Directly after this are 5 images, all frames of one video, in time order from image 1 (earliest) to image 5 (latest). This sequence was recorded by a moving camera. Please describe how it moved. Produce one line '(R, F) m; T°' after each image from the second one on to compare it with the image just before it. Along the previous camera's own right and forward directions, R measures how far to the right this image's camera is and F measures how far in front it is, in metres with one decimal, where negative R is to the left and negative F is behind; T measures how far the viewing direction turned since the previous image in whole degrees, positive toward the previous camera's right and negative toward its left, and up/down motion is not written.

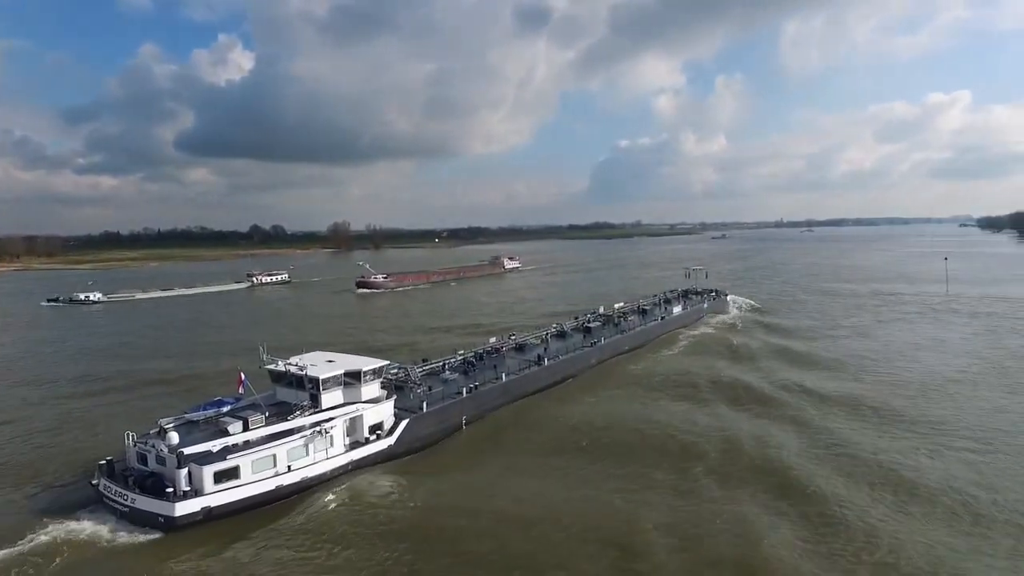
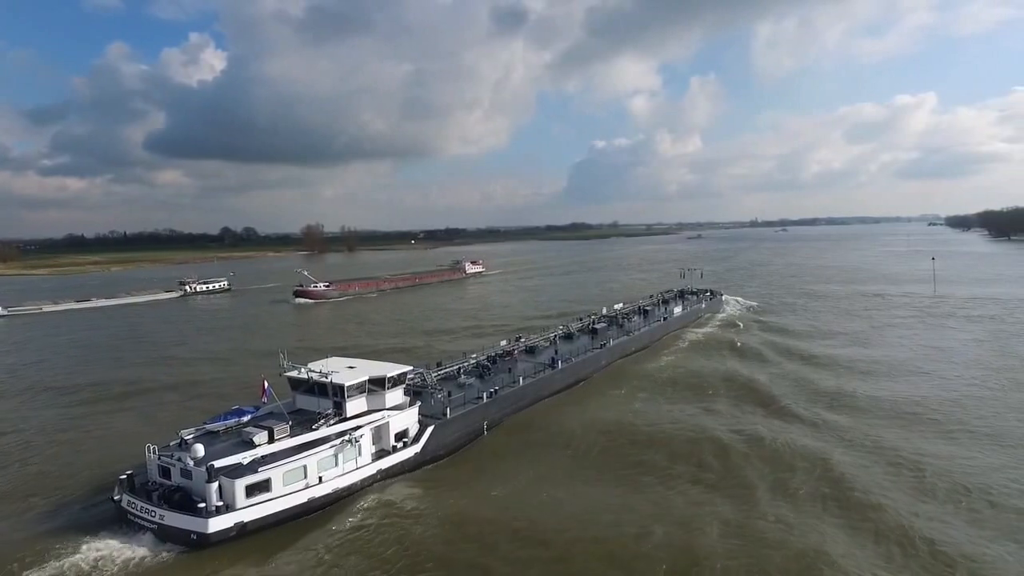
(-0.7, +0.2) m; +2°
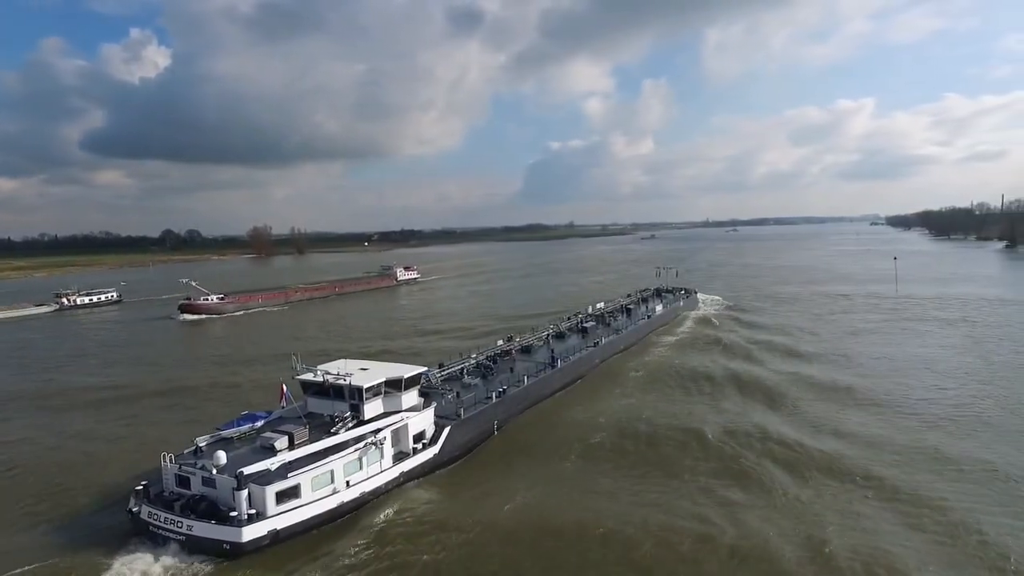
(-0.8, 0.0) m; +4°
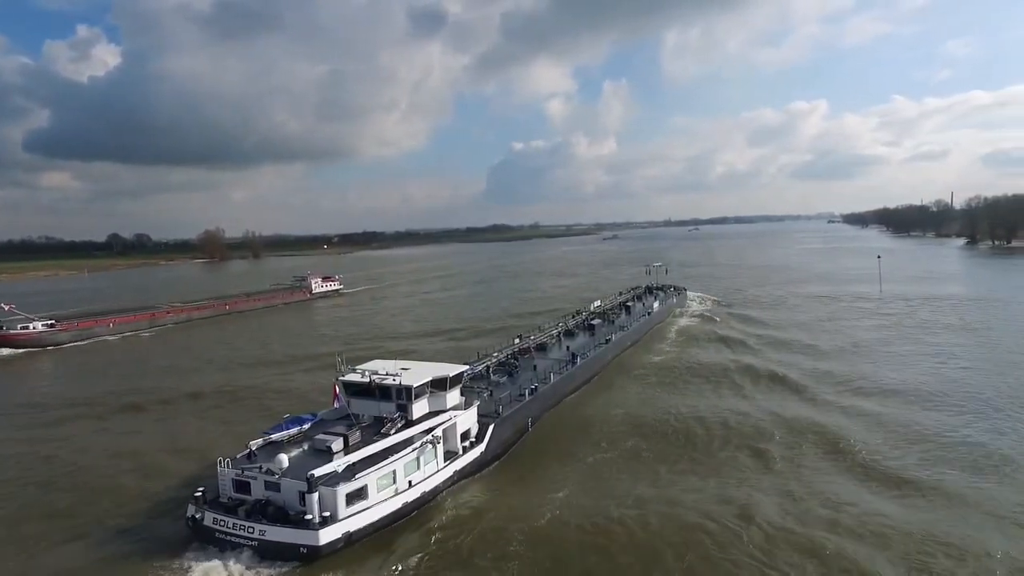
(-1.1, 0.0) m; +3°
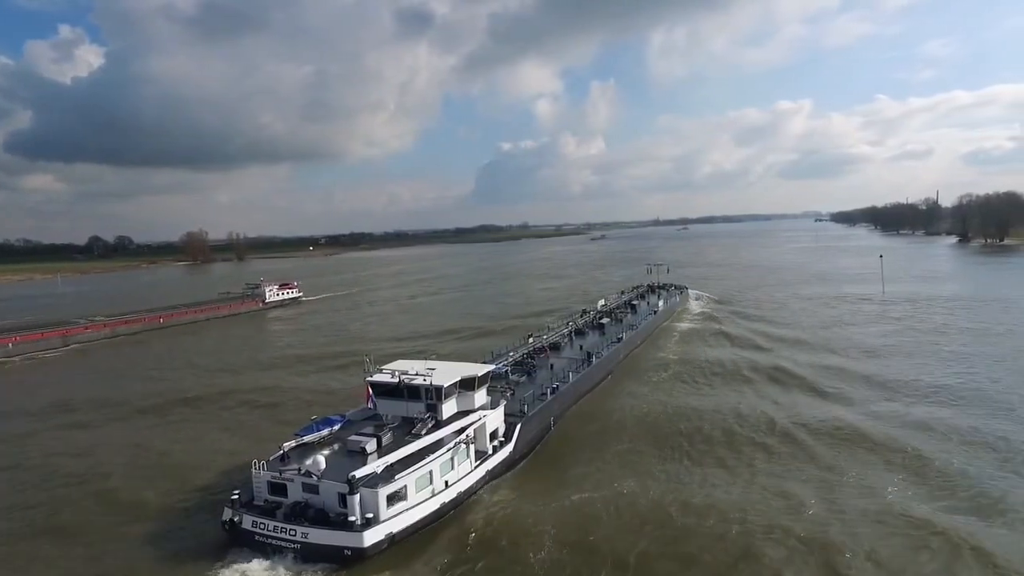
(-0.5, 0.0) m; +1°
